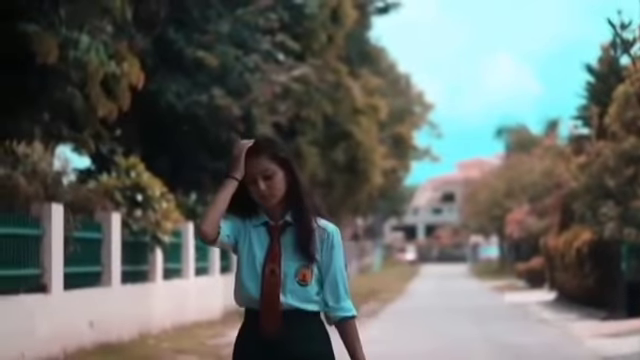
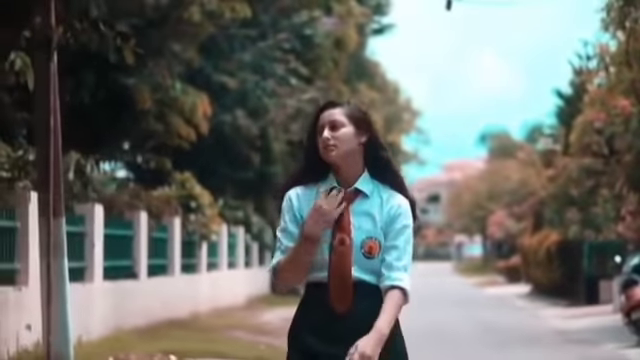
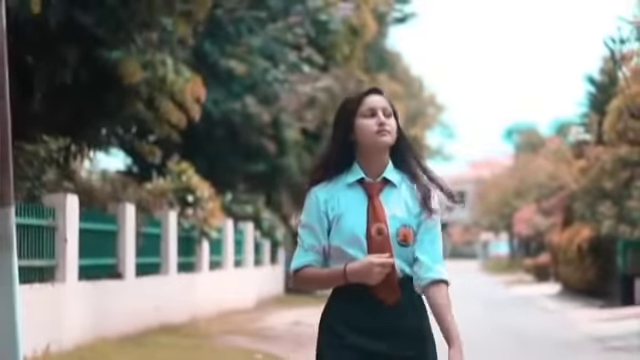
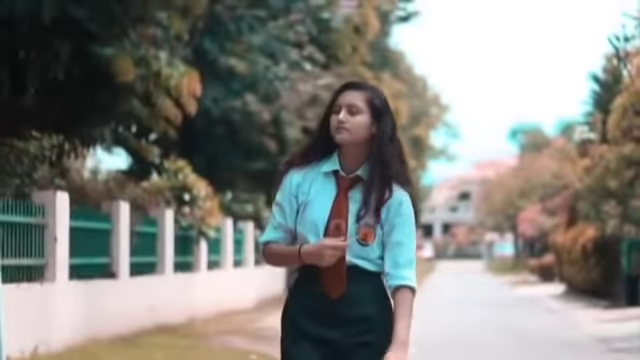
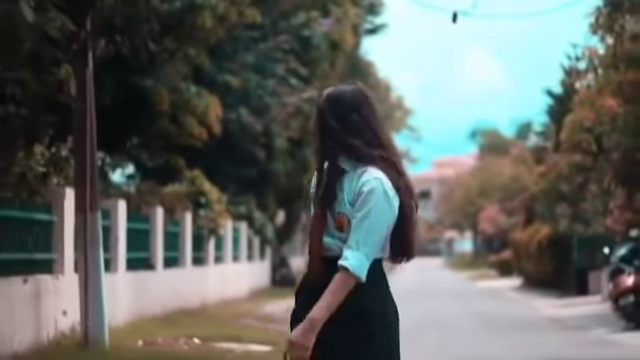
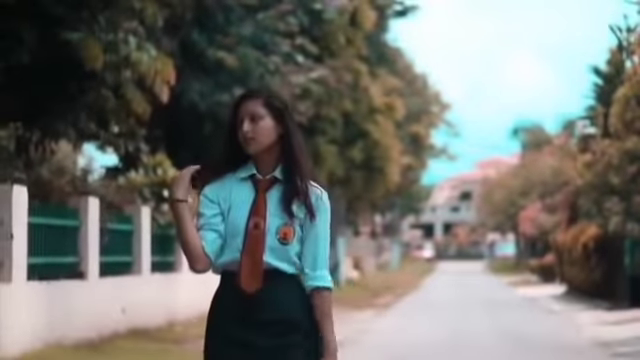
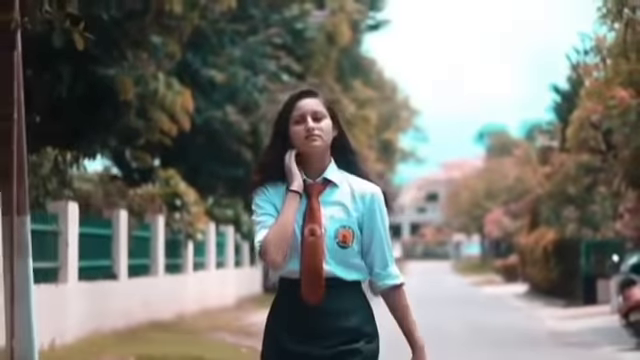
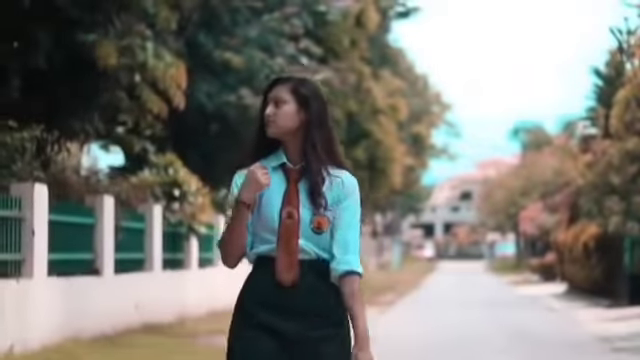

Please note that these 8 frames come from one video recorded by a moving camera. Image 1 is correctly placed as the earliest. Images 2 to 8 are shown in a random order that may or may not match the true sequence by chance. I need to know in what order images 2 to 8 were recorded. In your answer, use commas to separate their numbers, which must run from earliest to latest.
6, 8, 4, 3, 7, 2, 5
